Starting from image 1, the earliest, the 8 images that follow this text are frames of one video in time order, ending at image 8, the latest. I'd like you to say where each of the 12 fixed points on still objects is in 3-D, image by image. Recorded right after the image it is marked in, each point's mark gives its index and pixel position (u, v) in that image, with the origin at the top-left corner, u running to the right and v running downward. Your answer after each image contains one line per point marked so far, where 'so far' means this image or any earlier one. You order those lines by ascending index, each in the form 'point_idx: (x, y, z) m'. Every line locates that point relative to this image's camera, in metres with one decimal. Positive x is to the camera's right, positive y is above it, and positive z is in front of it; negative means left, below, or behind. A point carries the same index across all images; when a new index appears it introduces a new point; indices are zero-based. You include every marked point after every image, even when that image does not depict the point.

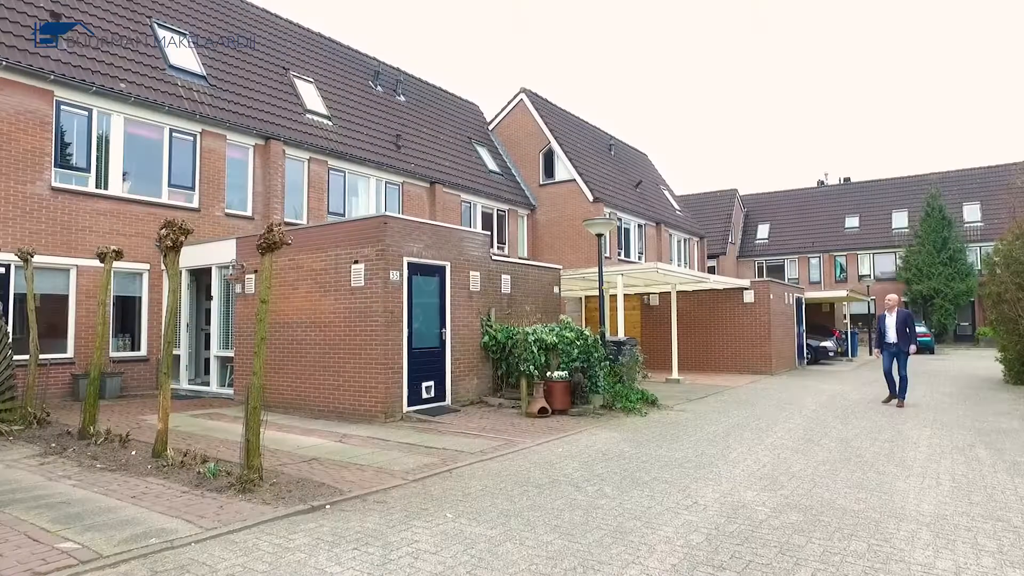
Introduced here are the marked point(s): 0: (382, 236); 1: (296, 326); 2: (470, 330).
0: (-2.0, +0.8, +10.0) m
1: (-3.6, -0.6, +11.0) m
2: (-0.7, -0.8, +11.5) m
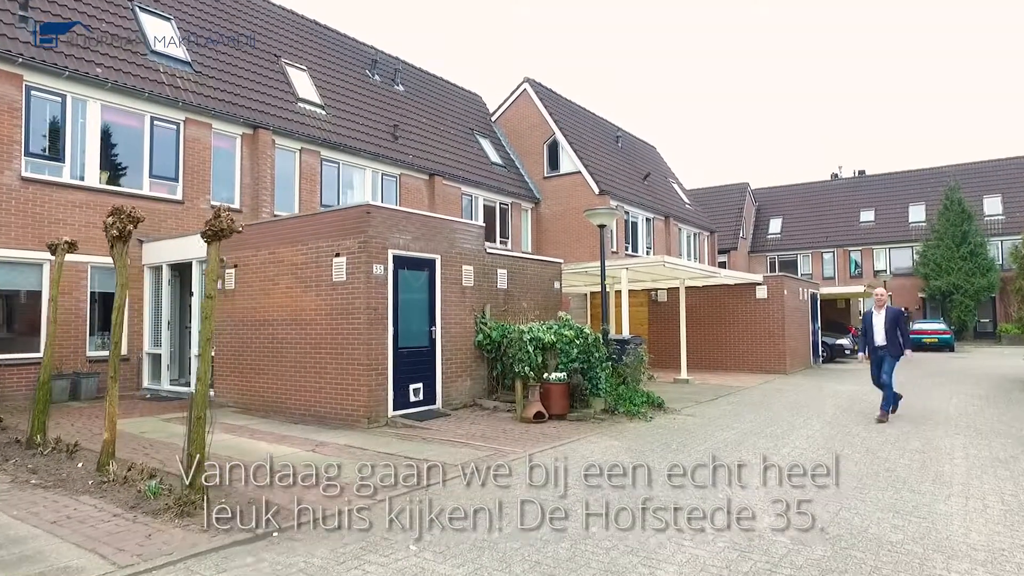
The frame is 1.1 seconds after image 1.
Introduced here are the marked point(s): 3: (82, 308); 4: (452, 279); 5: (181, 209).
0: (-2.1, +0.9, +9.3) m
1: (-3.7, -0.6, +10.3) m
2: (-0.8, -0.7, +10.8) m
3: (-8.2, -0.4, +12.4) m
4: (-1.0, +0.1, +10.6) m
5: (-7.1, +1.7, +13.9) m
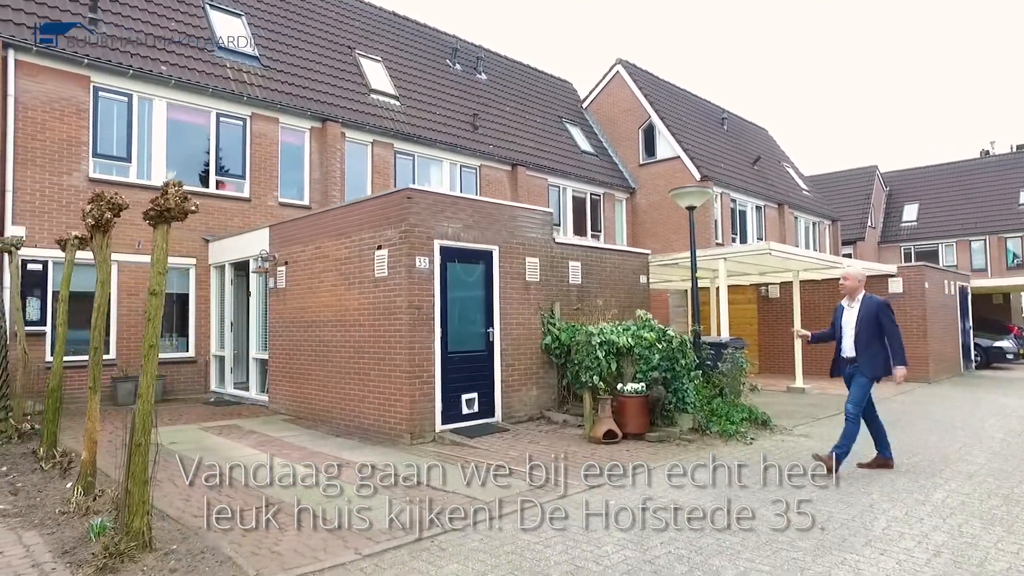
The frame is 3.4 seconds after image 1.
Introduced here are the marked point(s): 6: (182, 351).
0: (-1.3, +0.9, +8.1) m
1: (-2.7, -0.5, +9.4) m
2: (+0.2, -0.6, +9.4) m
3: (-6.8, -0.4, +12.2) m
4: (0.0, +0.2, +9.3) m
5: (-5.5, +1.7, +13.5) m
6: (-6.4, -1.2, +12.6) m
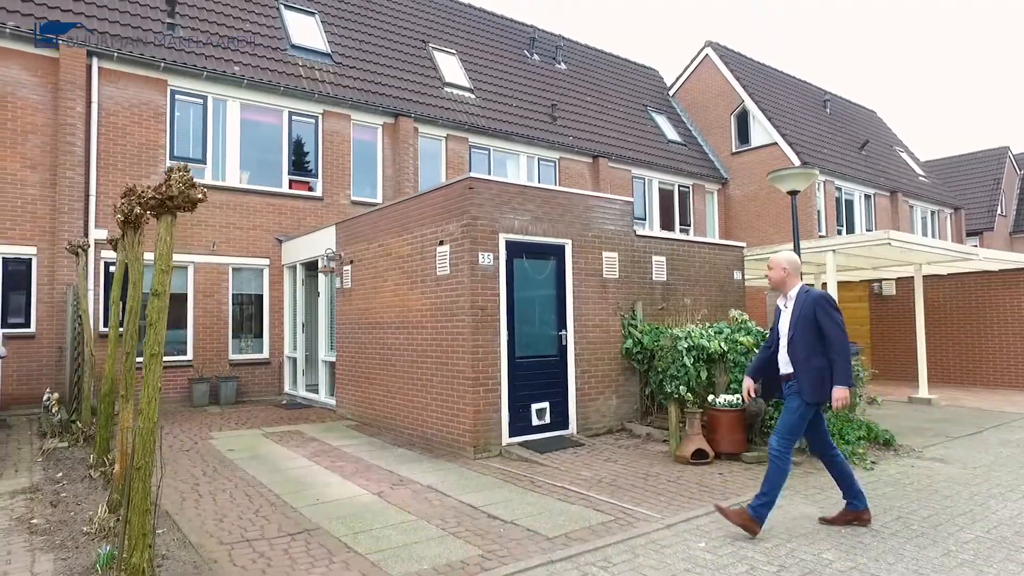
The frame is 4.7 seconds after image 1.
0: (-0.5, +1.0, +7.4) m
1: (-1.7, -0.5, +8.9) m
2: (+1.2, -0.6, +8.5) m
3: (-5.4, -0.4, +12.2) m
4: (+1.0, +0.2, +8.4) m
5: (-3.9, +1.7, +13.3) m
6: (-4.9, -1.2, +12.5) m
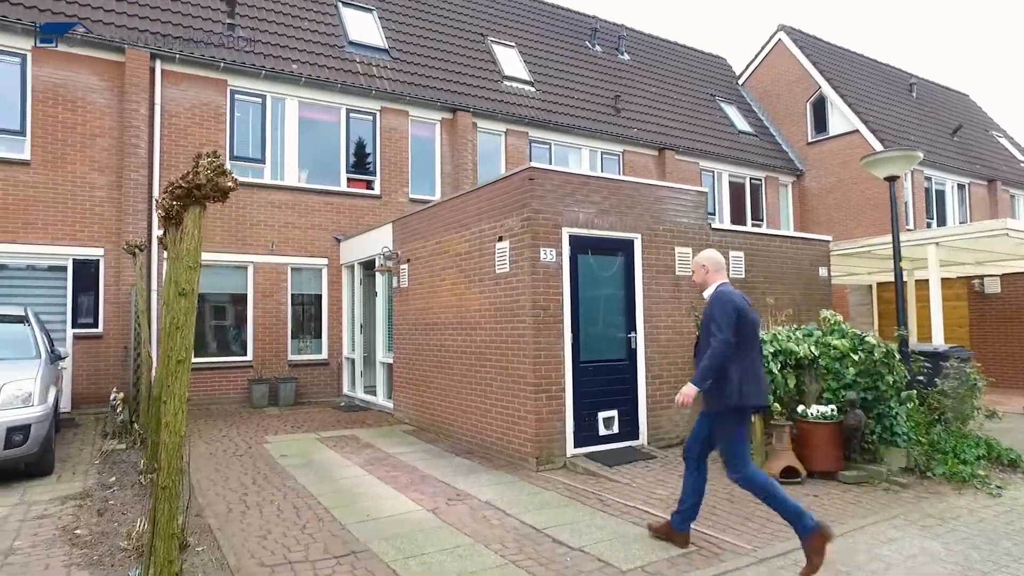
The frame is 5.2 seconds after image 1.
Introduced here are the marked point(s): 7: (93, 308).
0: (+0.2, +1.0, +6.9) m
1: (-0.9, -0.5, +8.5) m
2: (+2.0, -0.6, +7.8) m
3: (-4.2, -0.4, +12.1) m
4: (+1.7, +0.3, +7.7) m
5: (-2.7, +1.7, +13.1) m
6: (-3.7, -1.2, +12.4) m
7: (-6.8, -0.3, +10.6) m
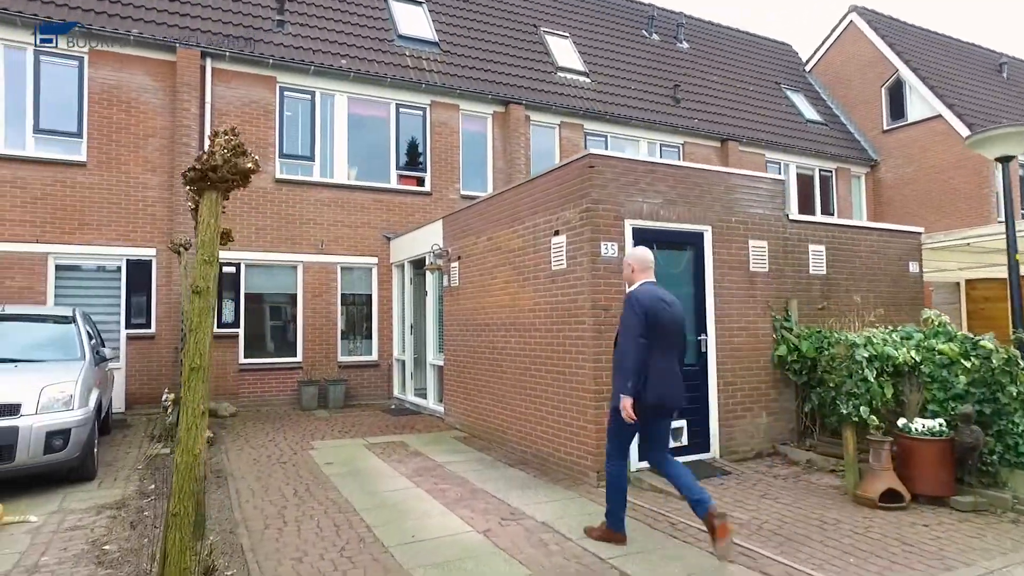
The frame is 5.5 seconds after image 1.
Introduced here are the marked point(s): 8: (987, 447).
0: (+0.8, +1.0, +6.3) m
1: (-0.2, -0.5, +8.0) m
2: (+2.6, -0.5, +7.1) m
3: (-3.2, -0.4, +11.8) m
4: (+2.4, +0.3, +7.0) m
5: (-1.6, +1.7, +12.7) m
6: (-2.7, -1.2, +12.1) m
7: (-5.9, -0.3, +10.6) m
8: (+3.9, -1.3, +5.4) m
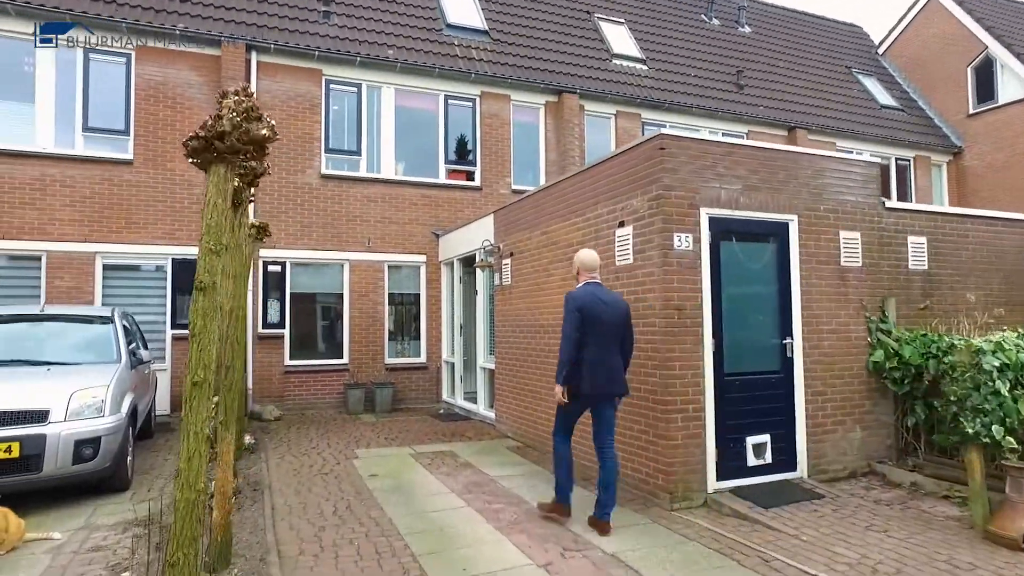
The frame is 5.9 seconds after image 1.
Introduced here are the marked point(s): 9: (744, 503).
0: (+1.3, +1.0, +5.6) m
1: (+0.5, -0.5, +7.4) m
2: (+3.2, -0.5, +6.2) m
3: (-2.3, -0.4, +11.4) m
4: (+2.9, +0.3, +6.2) m
5: (-0.6, +1.7, +12.2) m
6: (-1.7, -1.2, +11.7) m
7: (-5.1, -0.3, +10.3) m
8: (+4.4, -1.3, +4.5) m
9: (+1.9, -1.8, +5.4) m
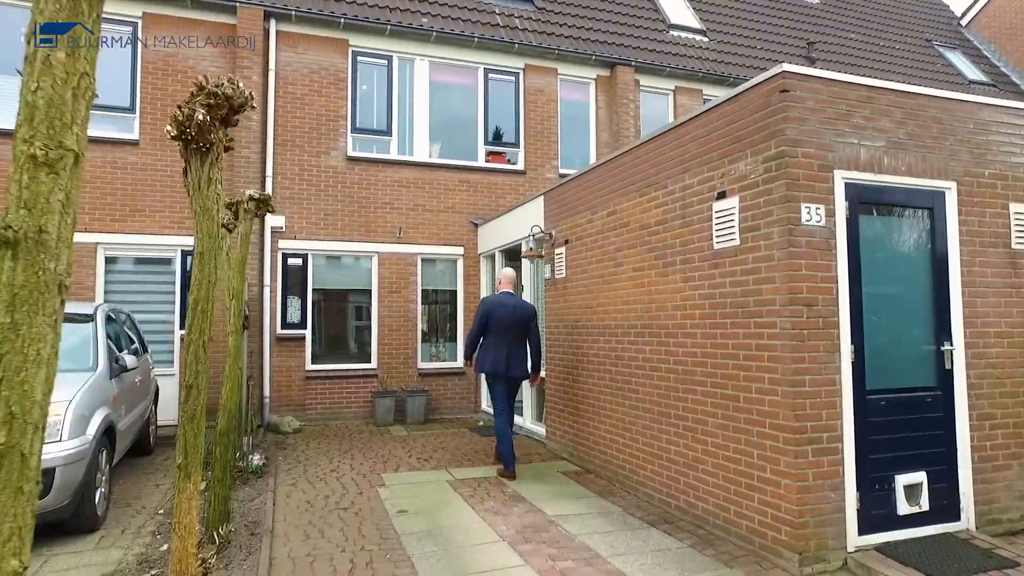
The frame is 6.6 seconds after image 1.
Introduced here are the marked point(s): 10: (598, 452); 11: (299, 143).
0: (+1.7, +1.1, +4.2) m
1: (+1.0, -0.4, +6.0) m
2: (+3.7, -0.4, +4.7) m
3: (-1.5, -0.3, +10.2) m
4: (+3.4, +0.4, +4.7) m
5: (+0.2, +1.8, +10.8) m
6: (-1.0, -1.1, +10.4) m
7: (-4.4, -0.2, +9.2) m
8: (+4.8, -1.2, +2.9) m
9: (+2.4, -1.7, +3.9) m
10: (+0.8, -1.6, +6.3) m
11: (-3.2, +2.2, +9.8) m
